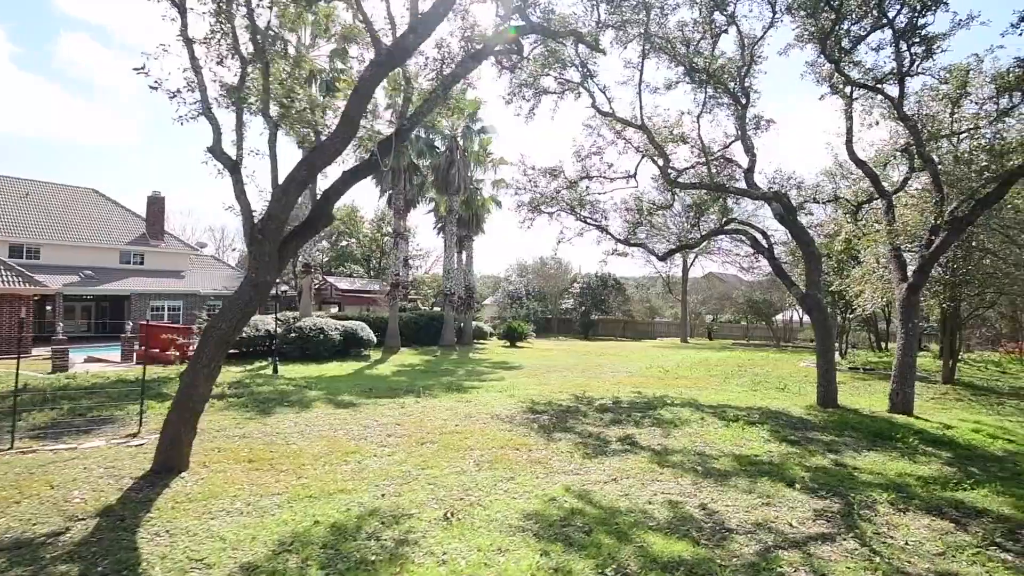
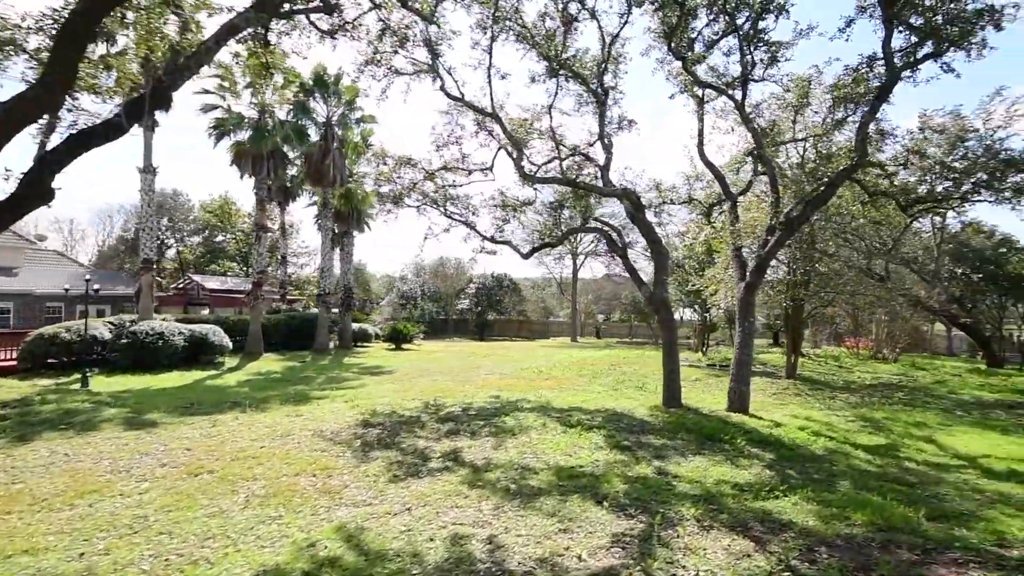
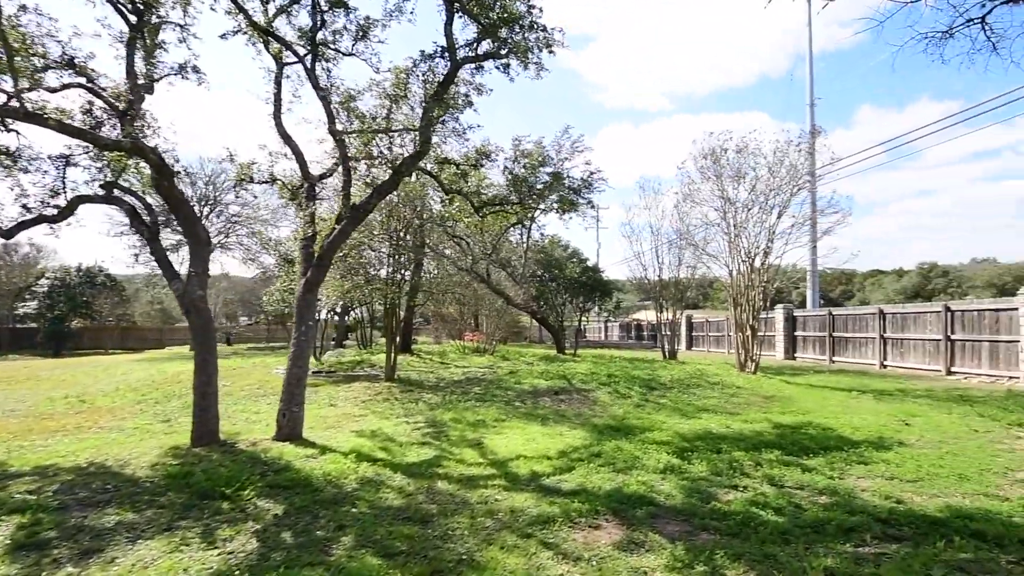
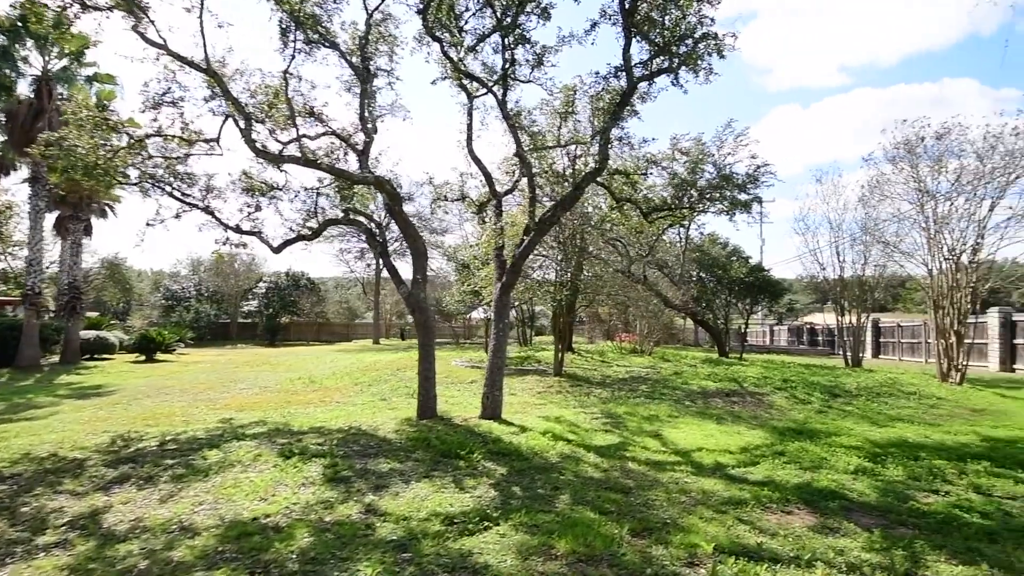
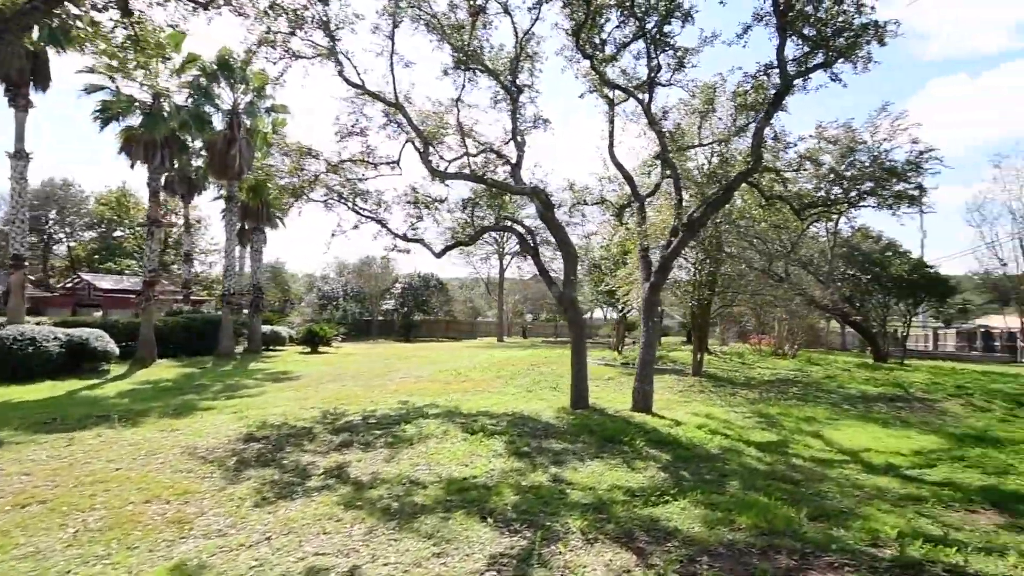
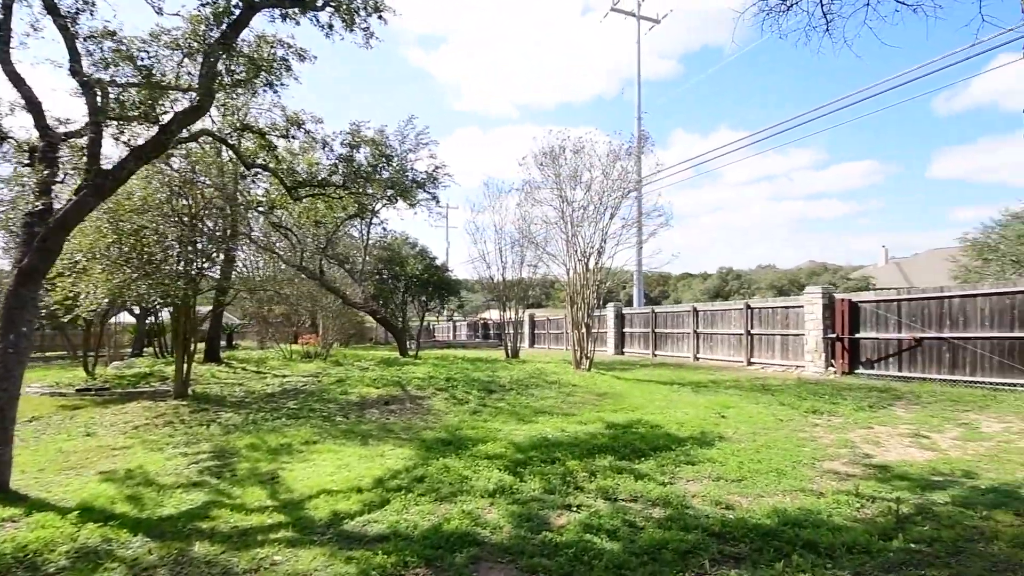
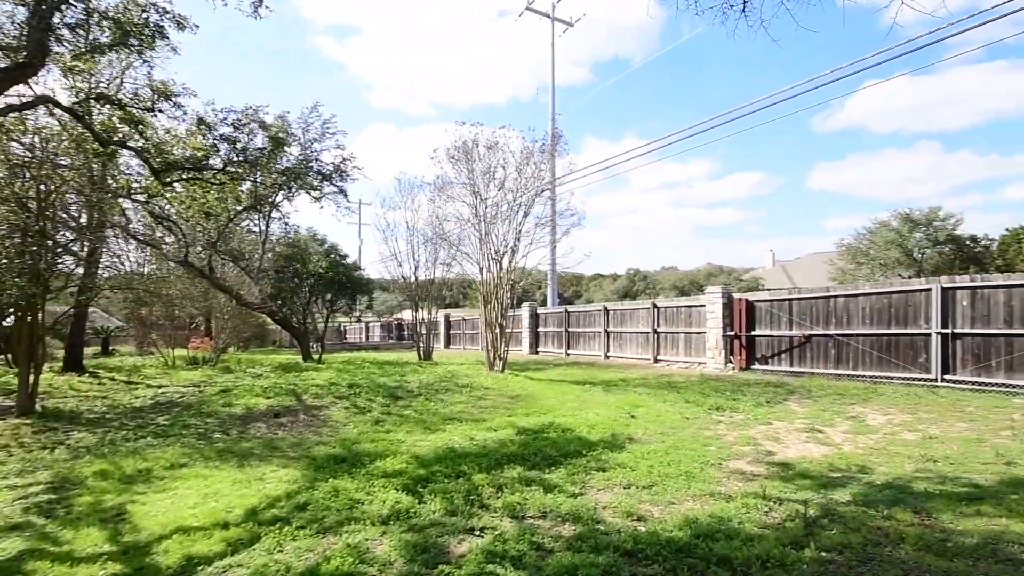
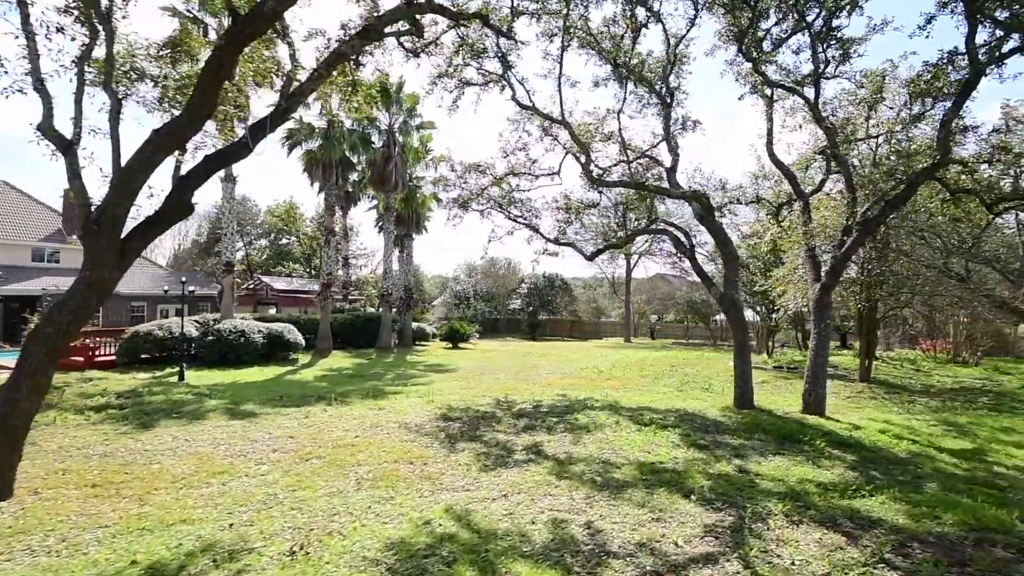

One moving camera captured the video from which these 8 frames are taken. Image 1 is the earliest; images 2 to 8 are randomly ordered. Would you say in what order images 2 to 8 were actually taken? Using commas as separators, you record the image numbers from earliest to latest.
8, 2, 5, 4, 3, 6, 7
